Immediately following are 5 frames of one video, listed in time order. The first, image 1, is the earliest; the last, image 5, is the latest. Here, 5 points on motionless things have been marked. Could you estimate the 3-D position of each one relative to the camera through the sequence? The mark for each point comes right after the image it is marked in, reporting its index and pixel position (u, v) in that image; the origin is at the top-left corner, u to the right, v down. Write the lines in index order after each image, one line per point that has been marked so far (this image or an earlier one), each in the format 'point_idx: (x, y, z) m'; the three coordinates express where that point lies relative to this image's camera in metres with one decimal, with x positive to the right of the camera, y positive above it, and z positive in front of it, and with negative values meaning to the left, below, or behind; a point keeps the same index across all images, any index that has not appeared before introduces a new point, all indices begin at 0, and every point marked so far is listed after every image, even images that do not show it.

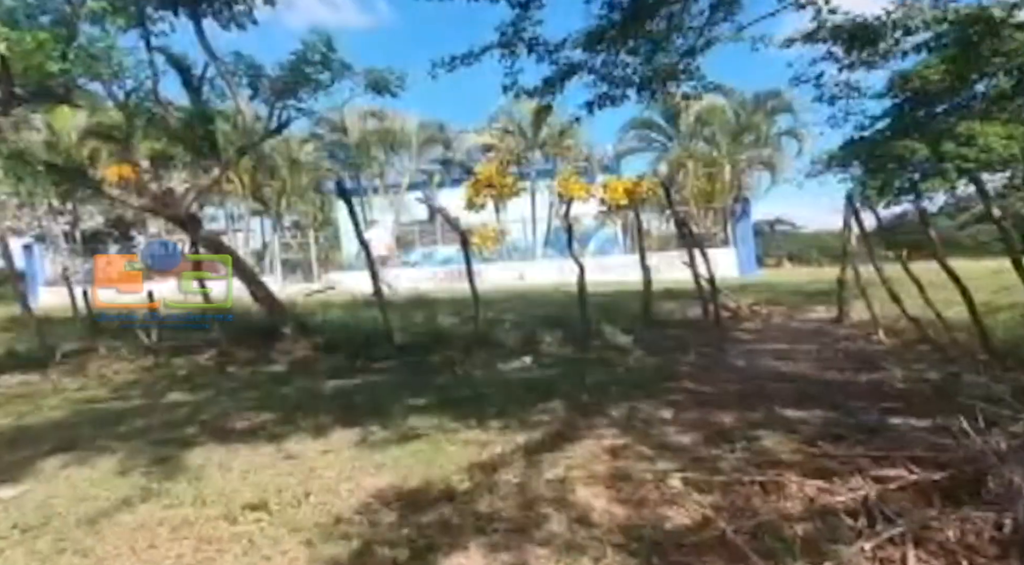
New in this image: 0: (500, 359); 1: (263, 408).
0: (-0.1, -0.9, +7.7) m
1: (-2.0, -1.0, +5.7) m
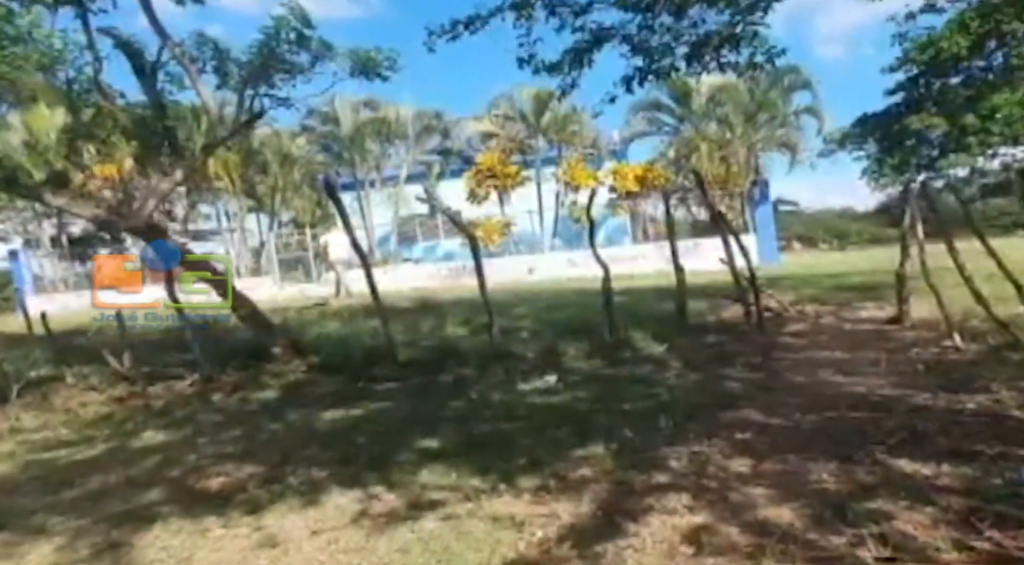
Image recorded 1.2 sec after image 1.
0: (+0.1, -0.9, +6.8) m
1: (-1.8, -1.2, +4.8) m
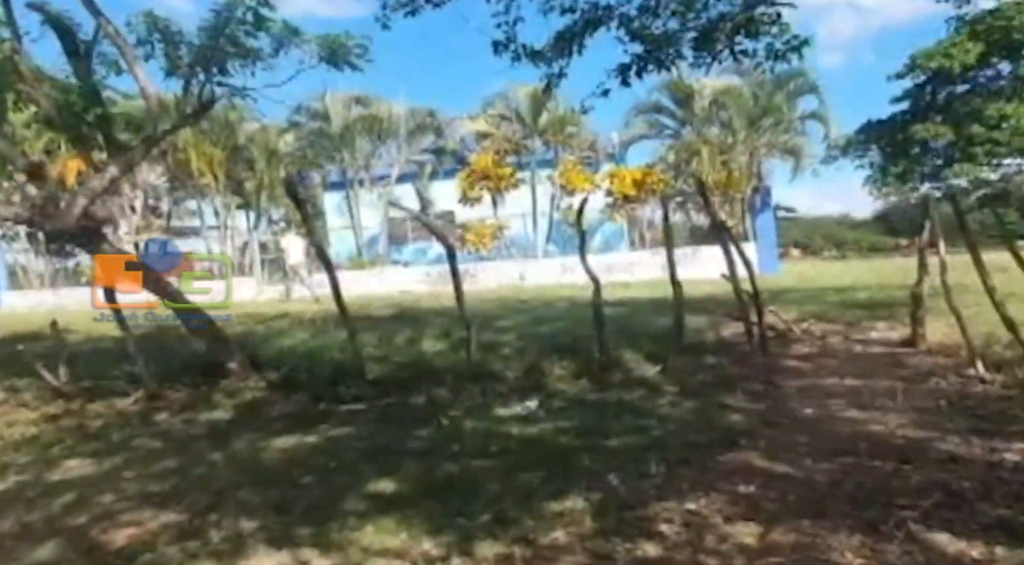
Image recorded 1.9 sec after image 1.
0: (-0.1, -1.1, +6.2) m
1: (-2.0, -1.3, +4.1) m
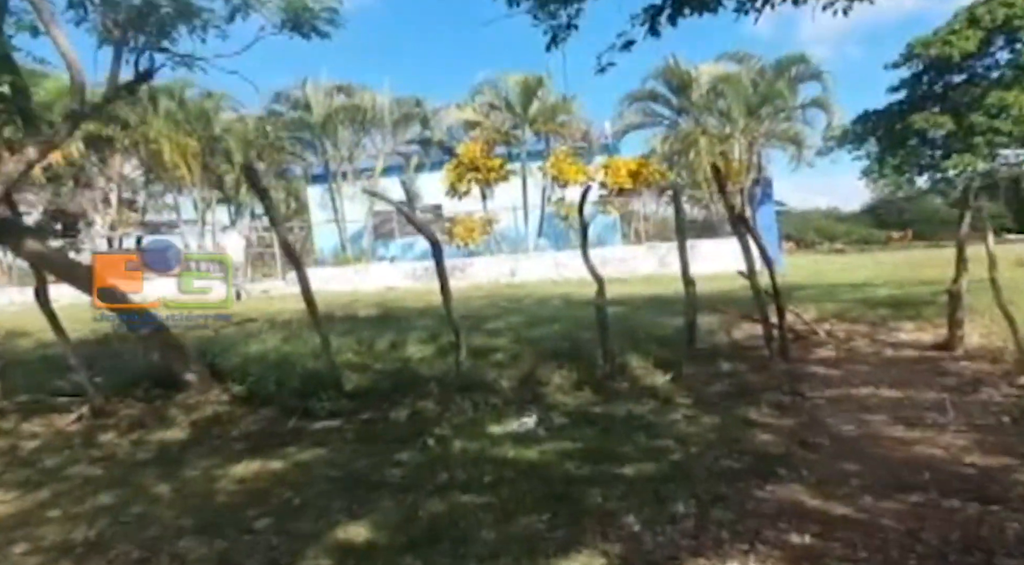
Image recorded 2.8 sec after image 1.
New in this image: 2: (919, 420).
0: (-0.2, -1.1, +5.4) m
1: (-2.0, -1.3, +3.4) m
2: (+2.7, -0.9, +4.7) m
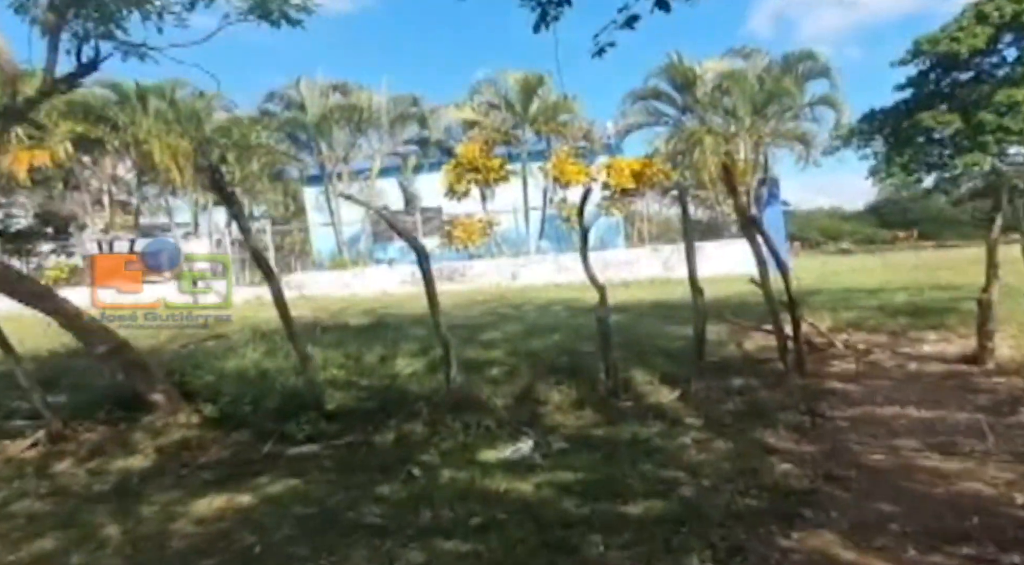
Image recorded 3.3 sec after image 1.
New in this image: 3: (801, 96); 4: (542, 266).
0: (-0.2, -1.1, +5.0) m
1: (-2.1, -1.4, +3.0) m
2: (+2.7, -1.0, +4.3) m
3: (+7.8, +5.1, +19.2) m
4: (+0.8, +0.5, +18.3) m
